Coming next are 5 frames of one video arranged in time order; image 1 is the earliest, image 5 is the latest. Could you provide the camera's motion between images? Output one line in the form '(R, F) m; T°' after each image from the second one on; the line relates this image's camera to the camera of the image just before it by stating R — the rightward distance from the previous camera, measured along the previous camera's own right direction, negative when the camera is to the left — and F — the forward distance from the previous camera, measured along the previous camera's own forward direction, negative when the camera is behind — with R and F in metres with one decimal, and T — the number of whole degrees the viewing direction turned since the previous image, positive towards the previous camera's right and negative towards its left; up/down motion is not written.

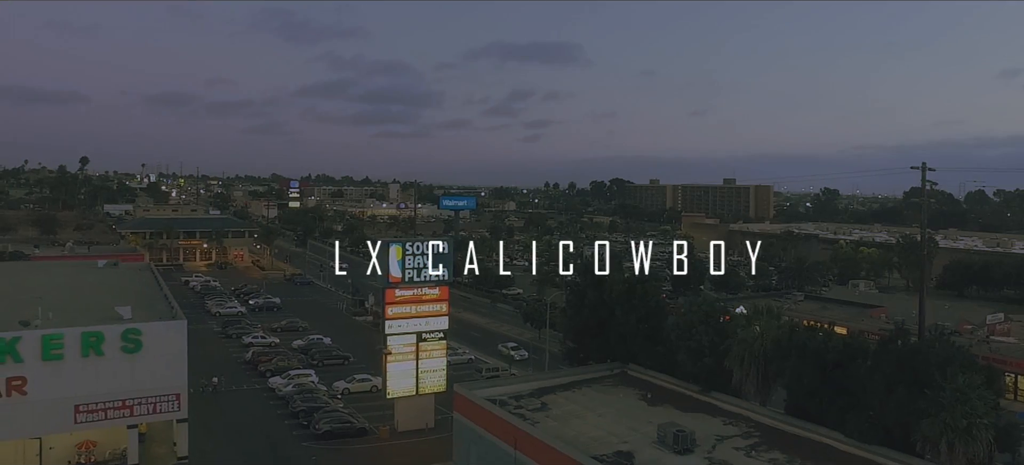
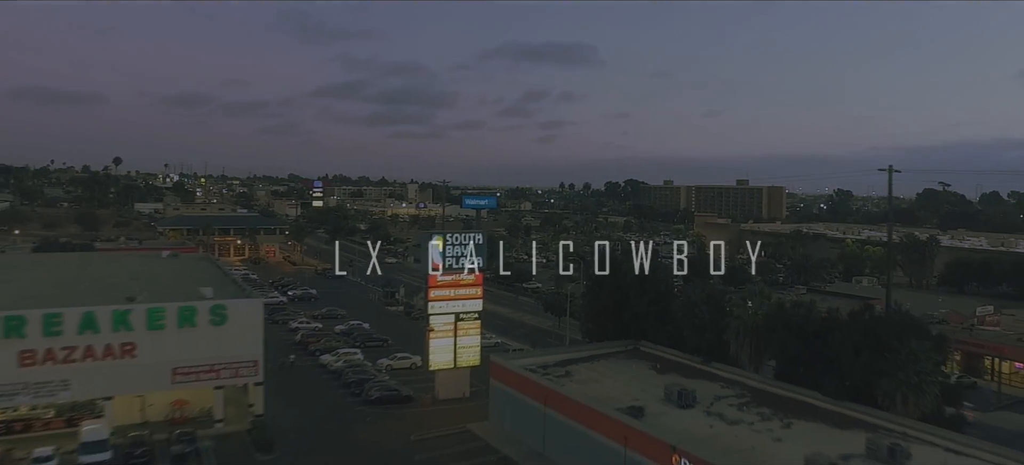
(-0.4, -3.3) m; -1°
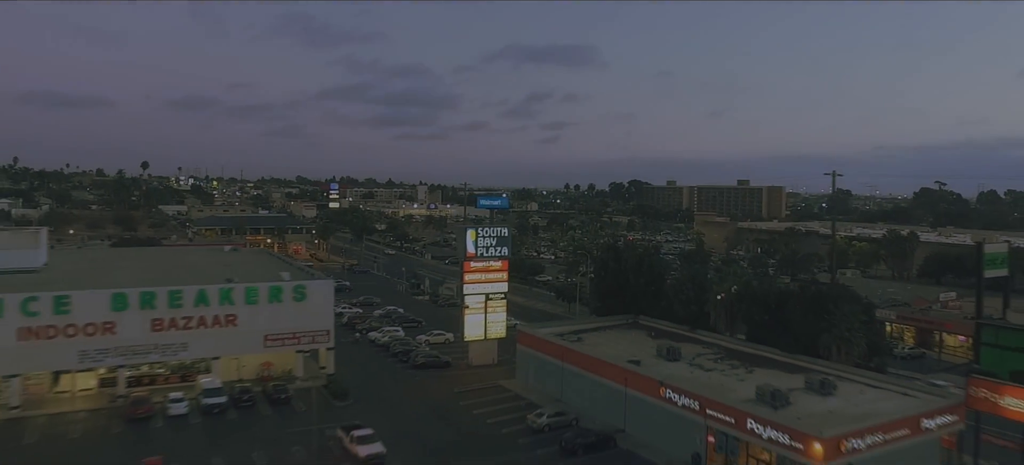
(-0.6, -5.5) m; 0°
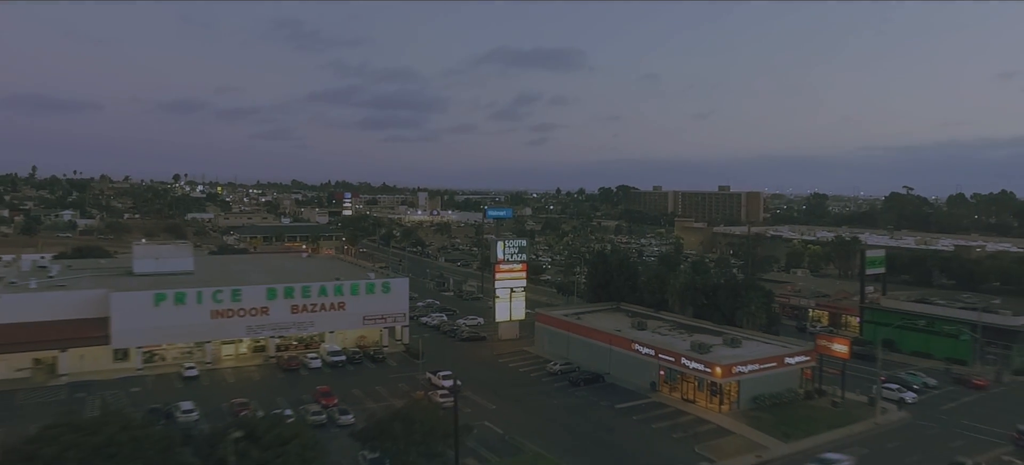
(-1.6, -12.5) m; +1°
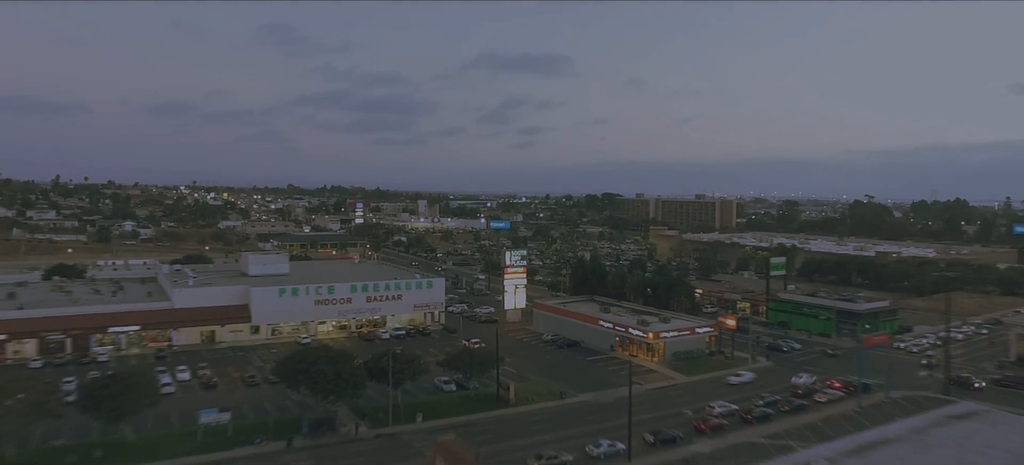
(-1.3, -17.1) m; +1°
